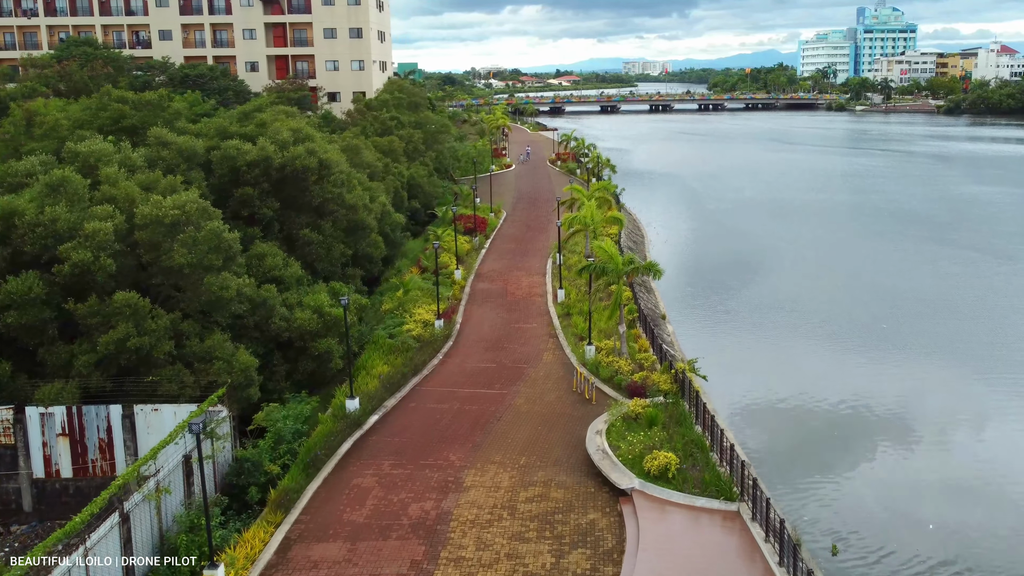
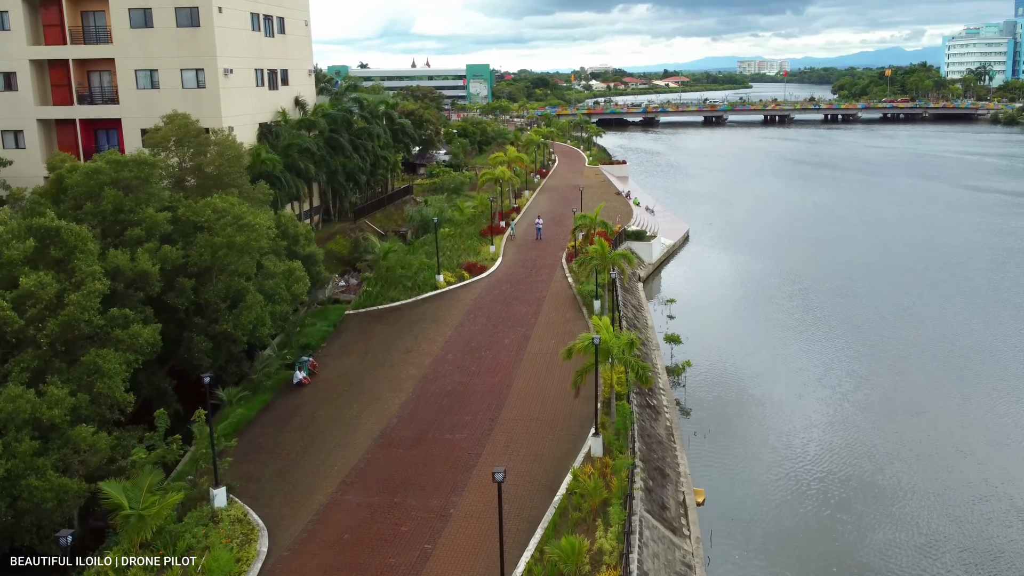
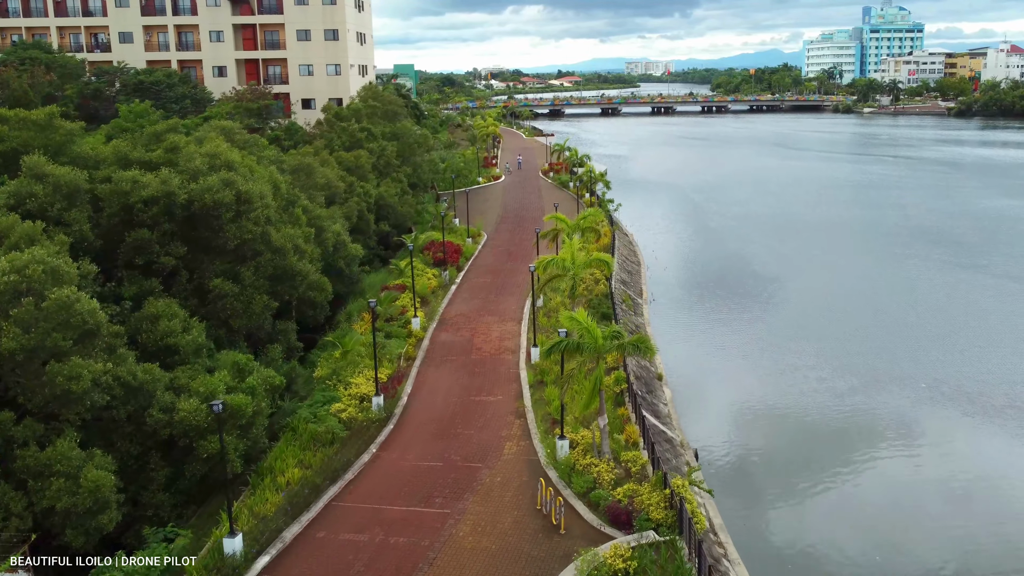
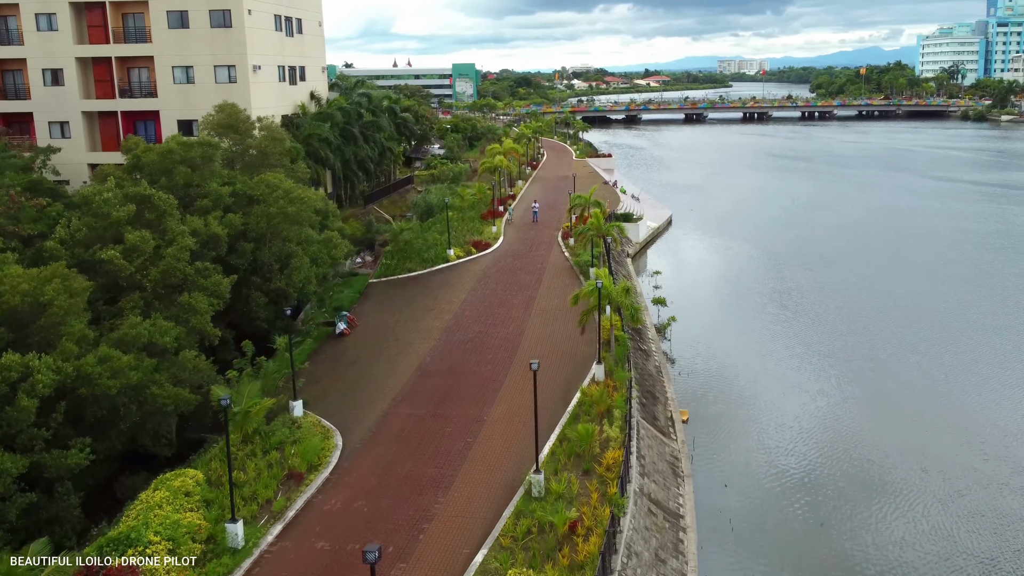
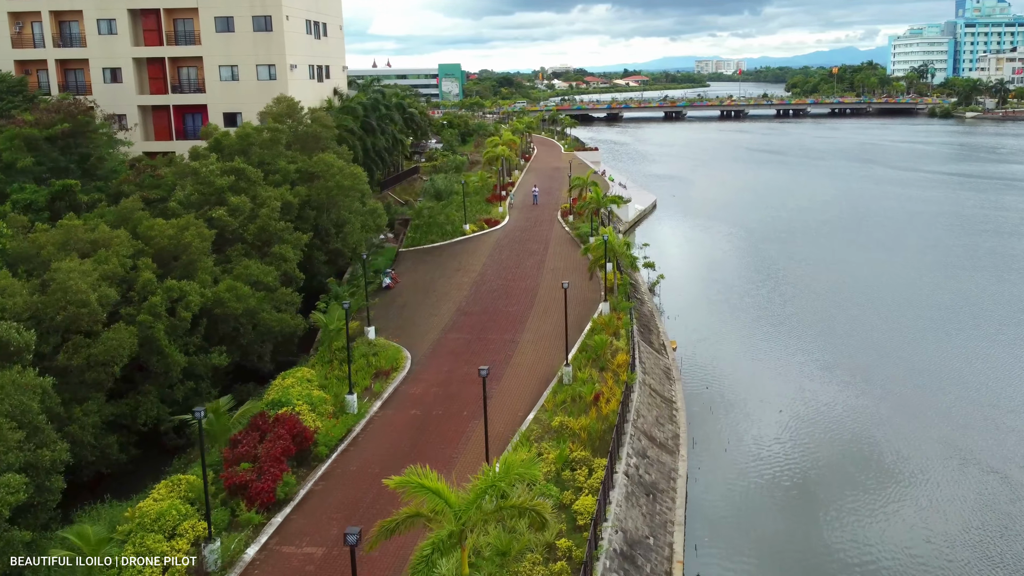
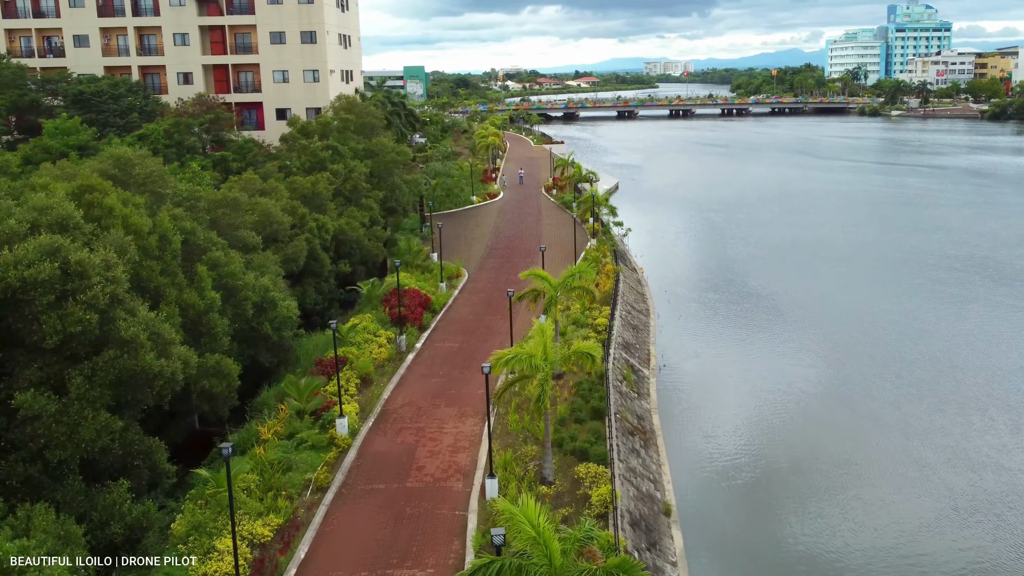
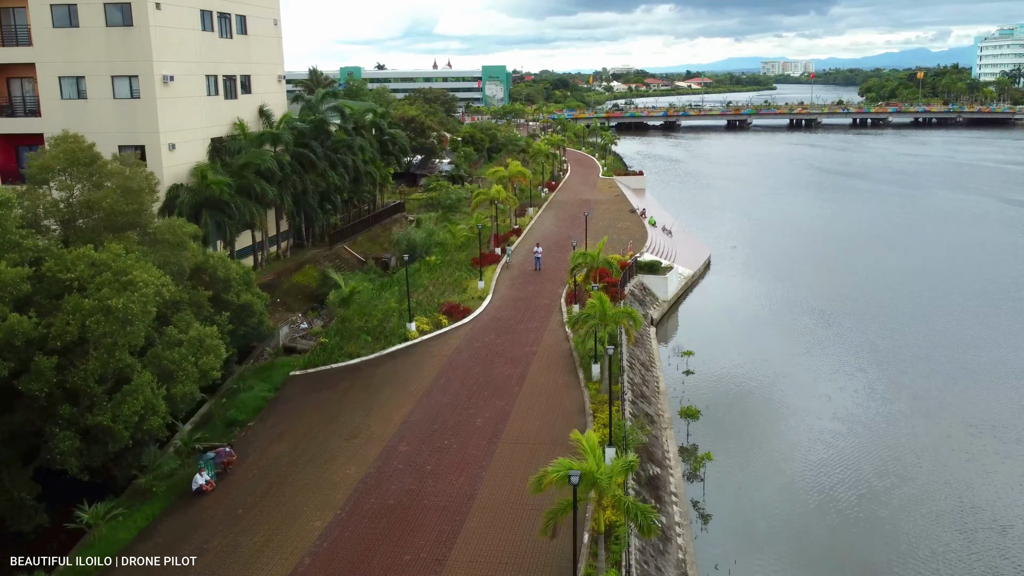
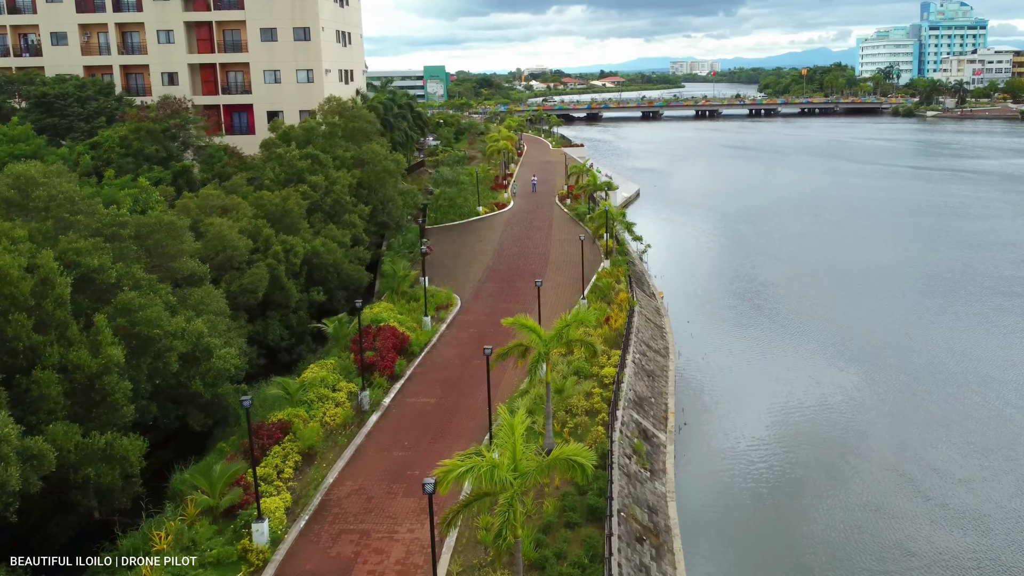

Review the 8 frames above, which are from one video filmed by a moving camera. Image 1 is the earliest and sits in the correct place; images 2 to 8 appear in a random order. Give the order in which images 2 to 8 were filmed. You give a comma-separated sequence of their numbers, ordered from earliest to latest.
3, 6, 8, 5, 4, 2, 7
